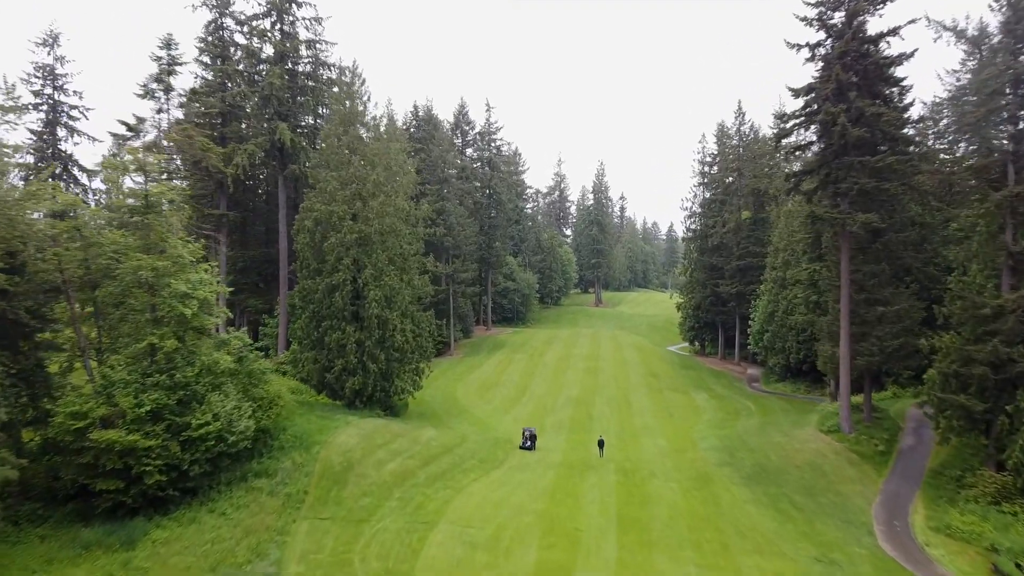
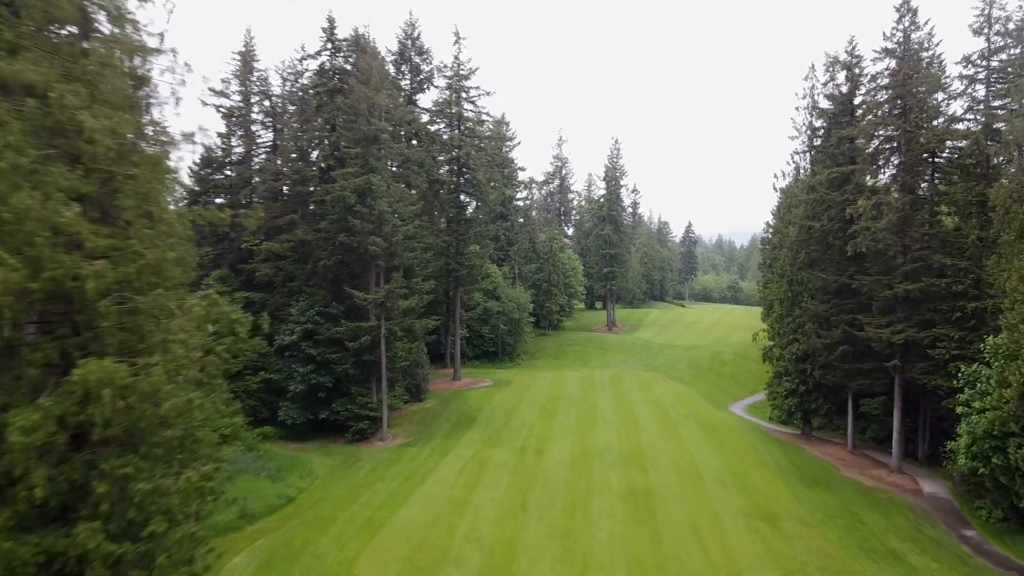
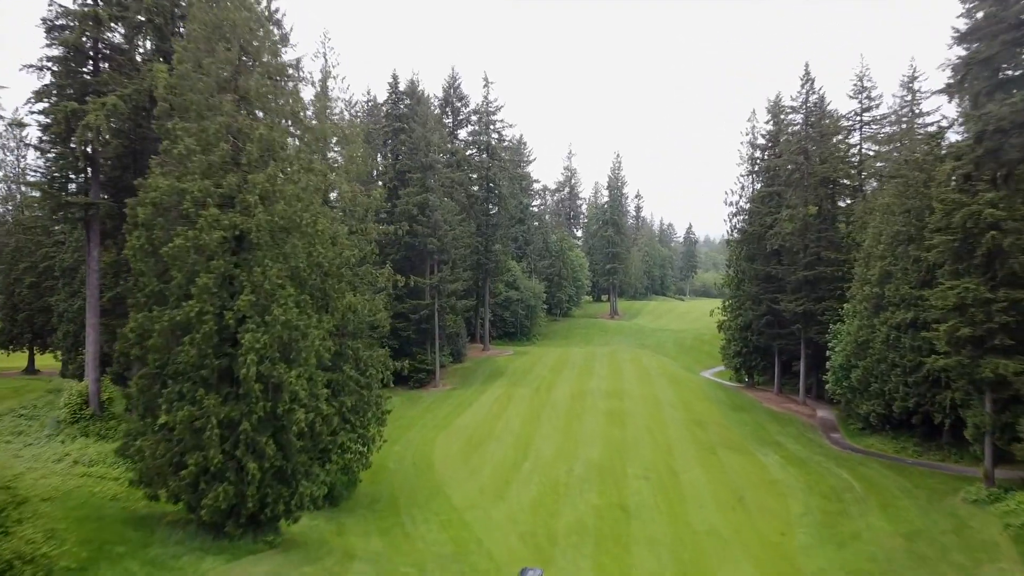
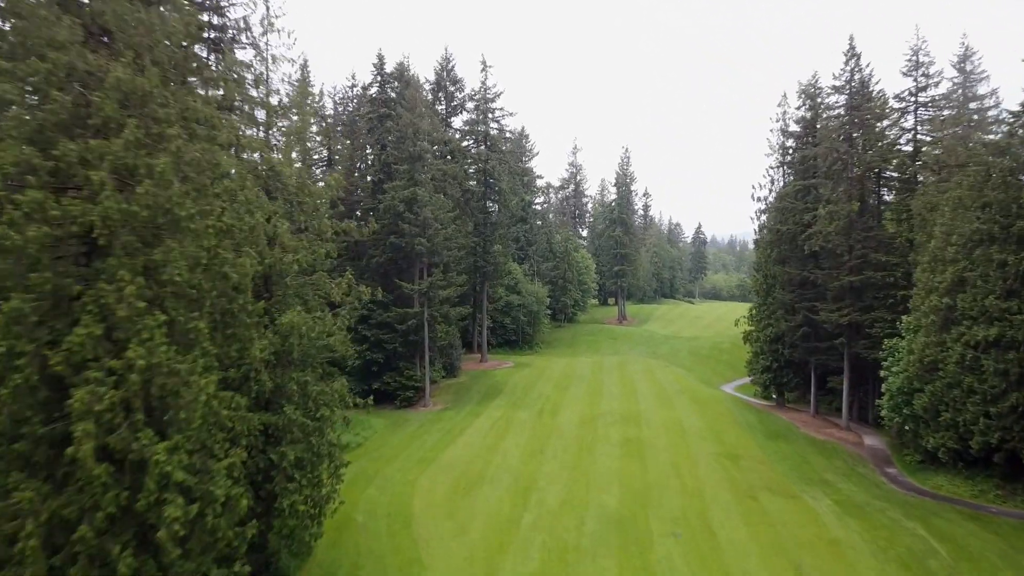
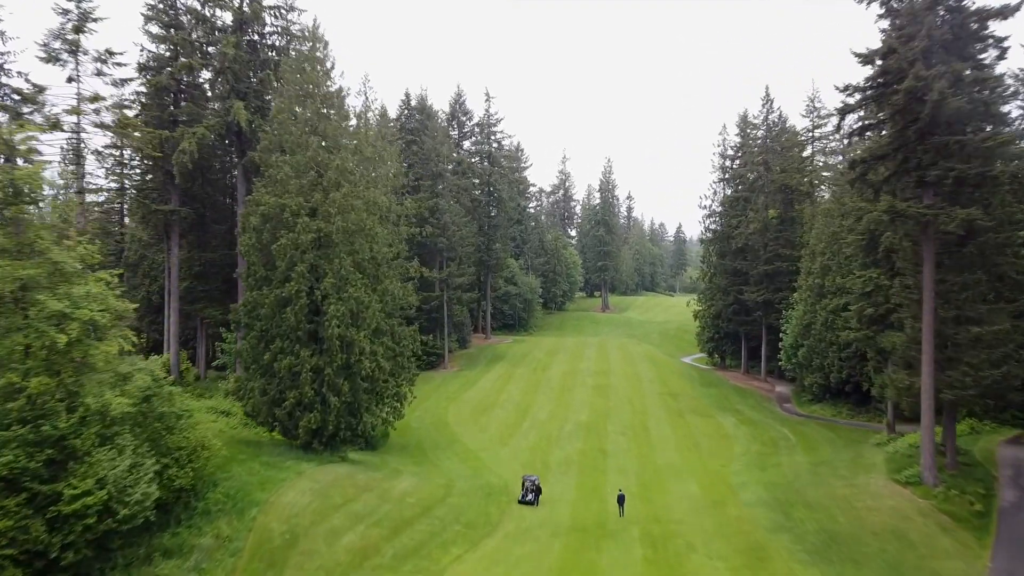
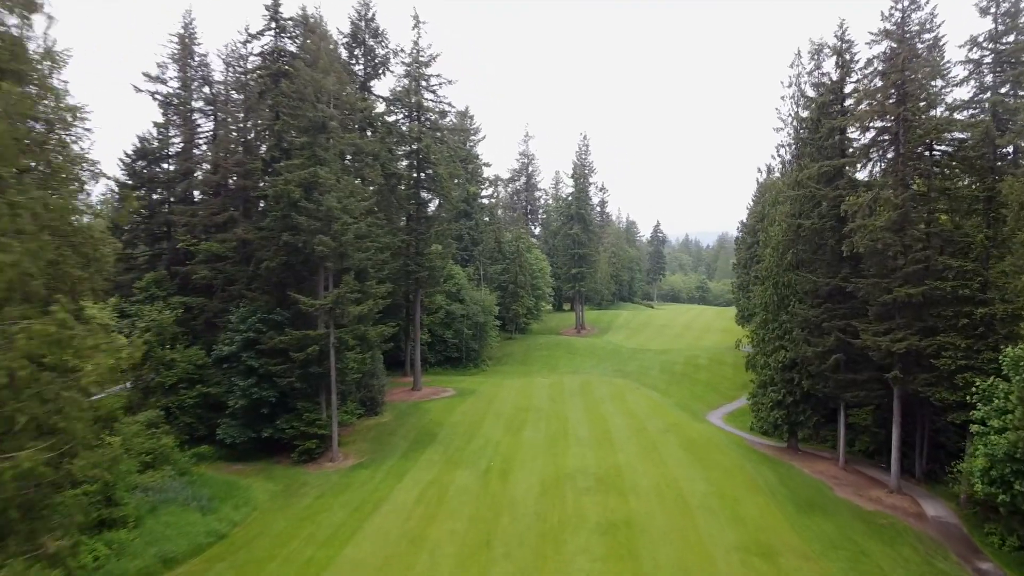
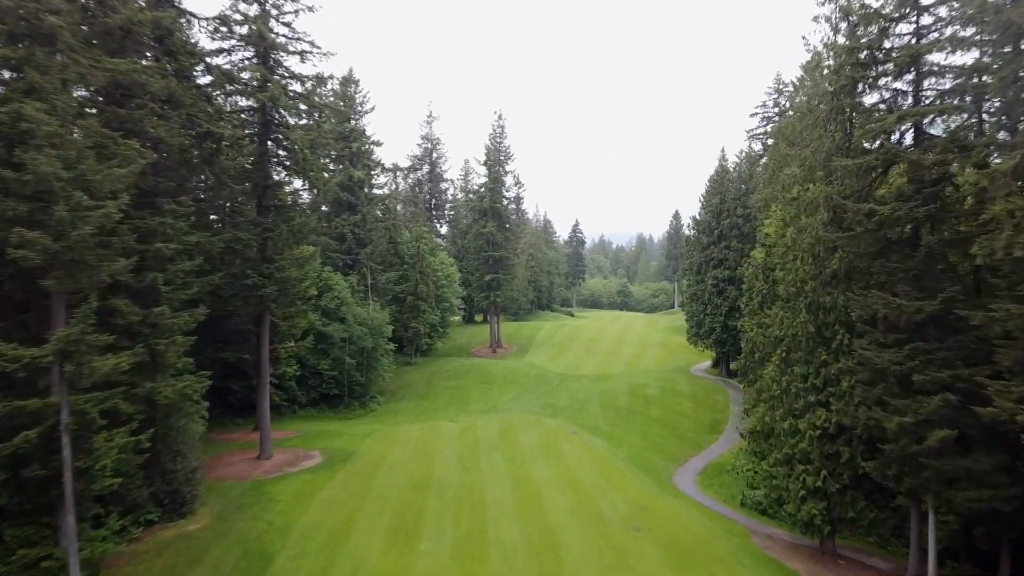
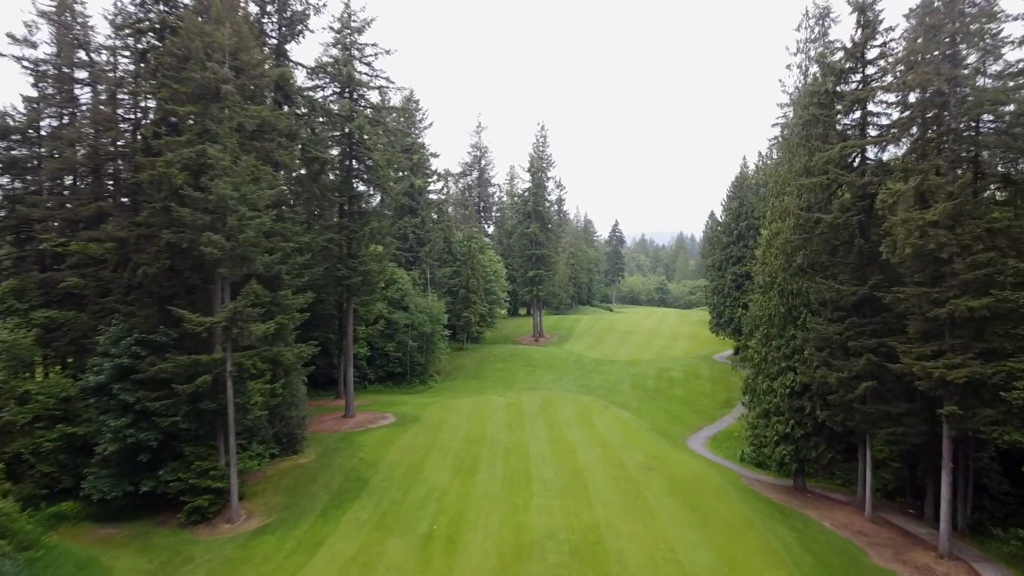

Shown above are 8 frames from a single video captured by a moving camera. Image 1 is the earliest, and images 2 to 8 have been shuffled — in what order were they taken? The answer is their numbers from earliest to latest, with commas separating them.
5, 3, 4, 2, 6, 8, 7
